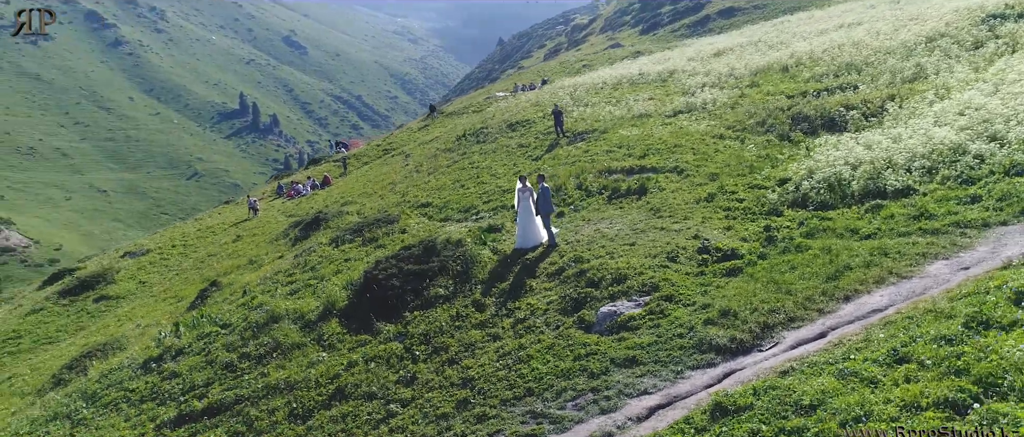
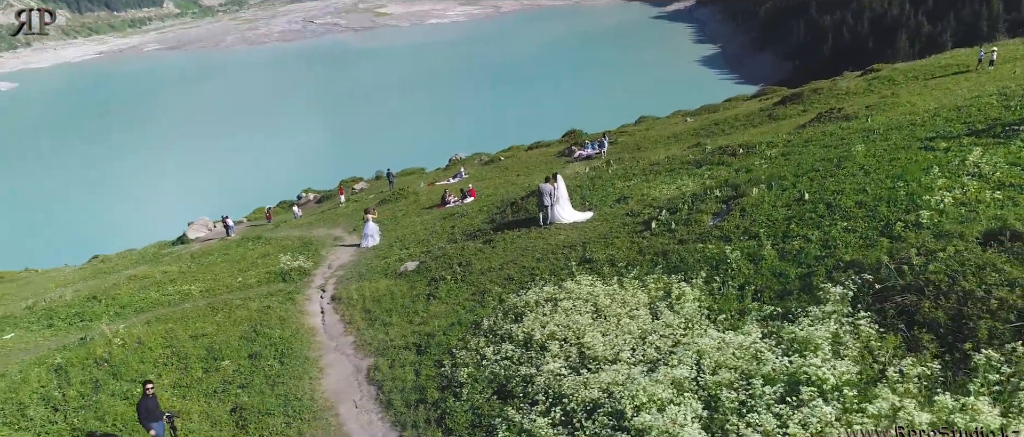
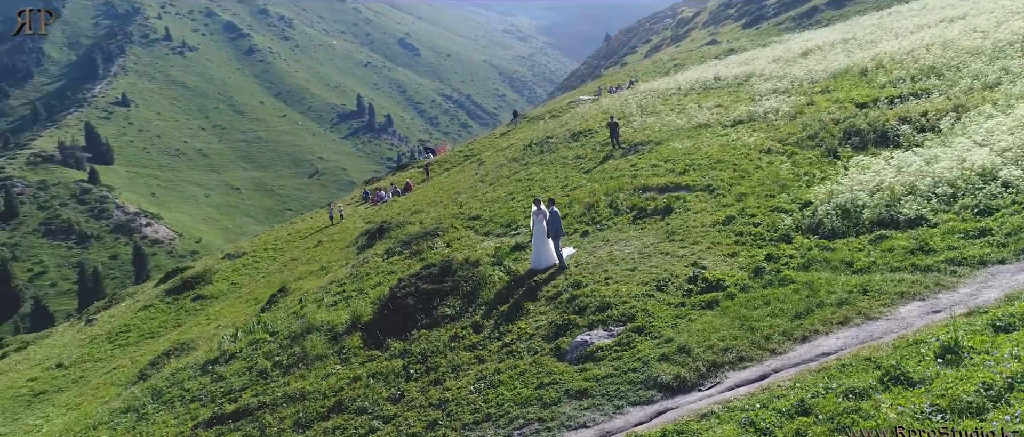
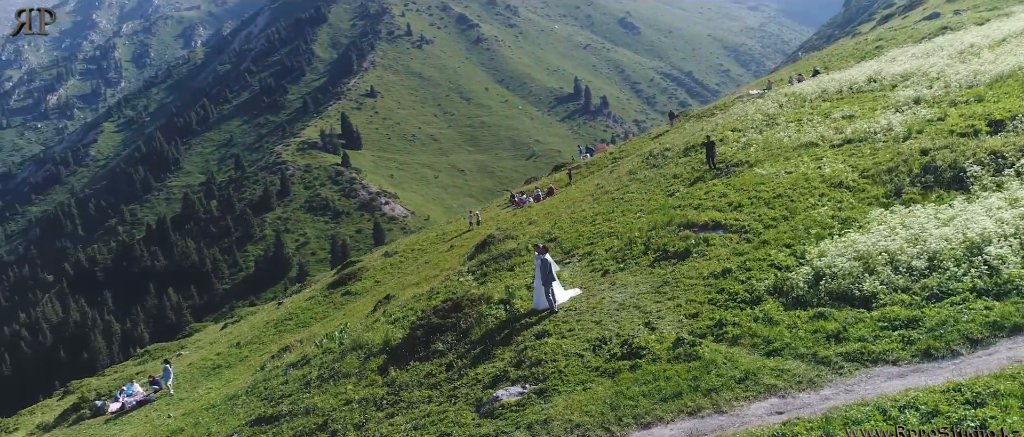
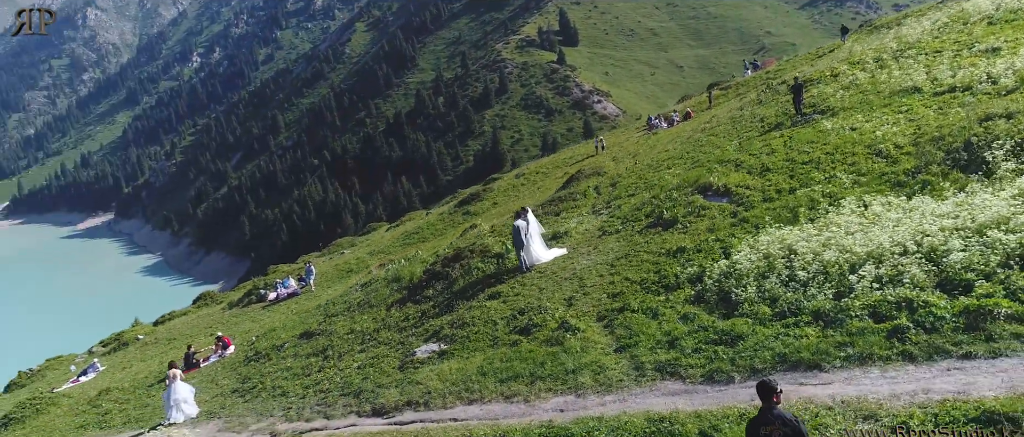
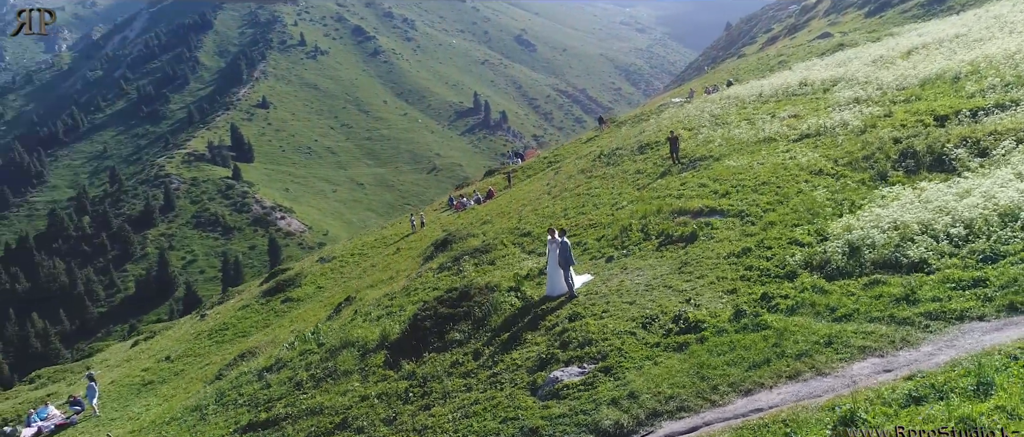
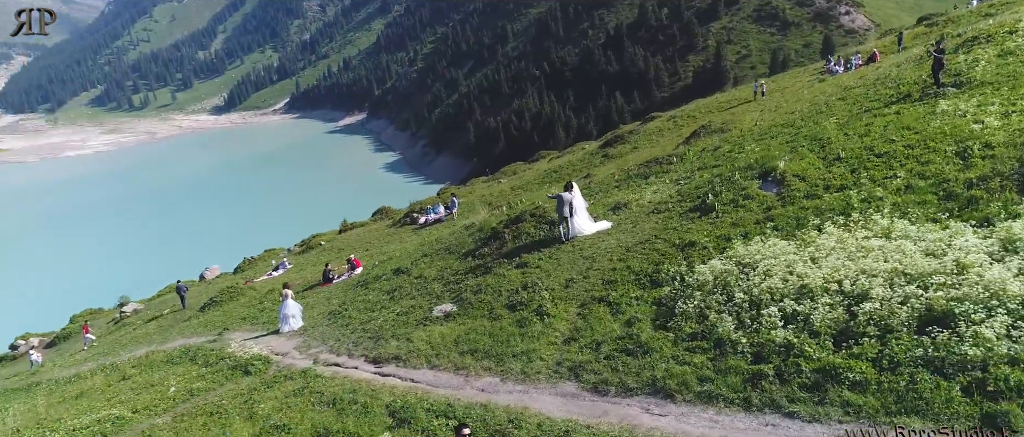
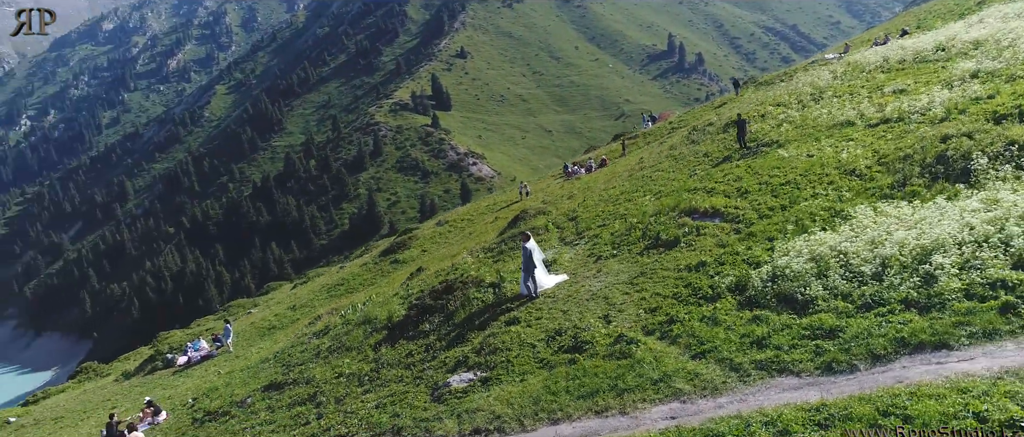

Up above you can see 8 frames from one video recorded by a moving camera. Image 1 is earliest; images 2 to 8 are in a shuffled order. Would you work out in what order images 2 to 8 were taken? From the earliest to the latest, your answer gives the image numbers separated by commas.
3, 6, 4, 8, 5, 7, 2
